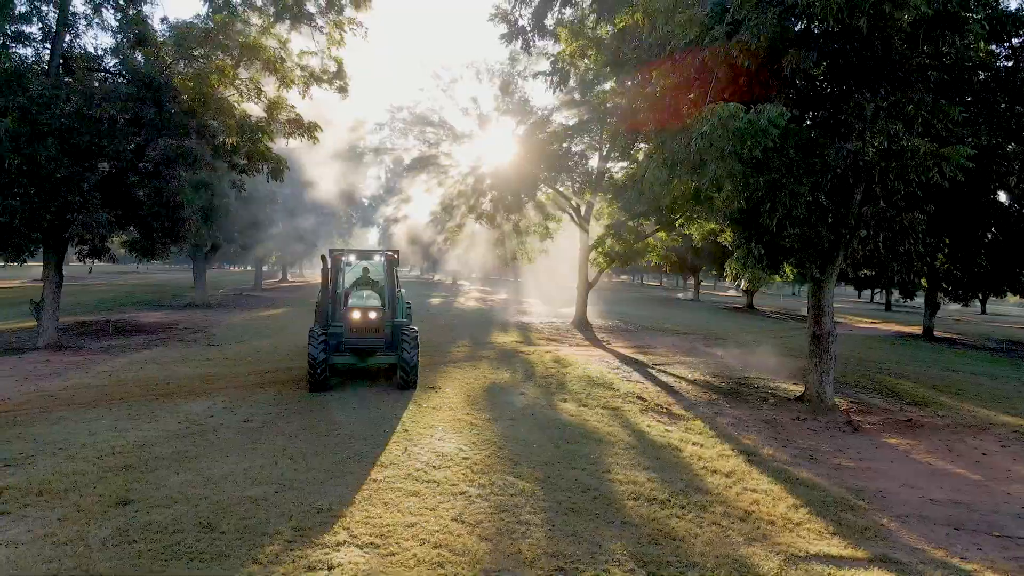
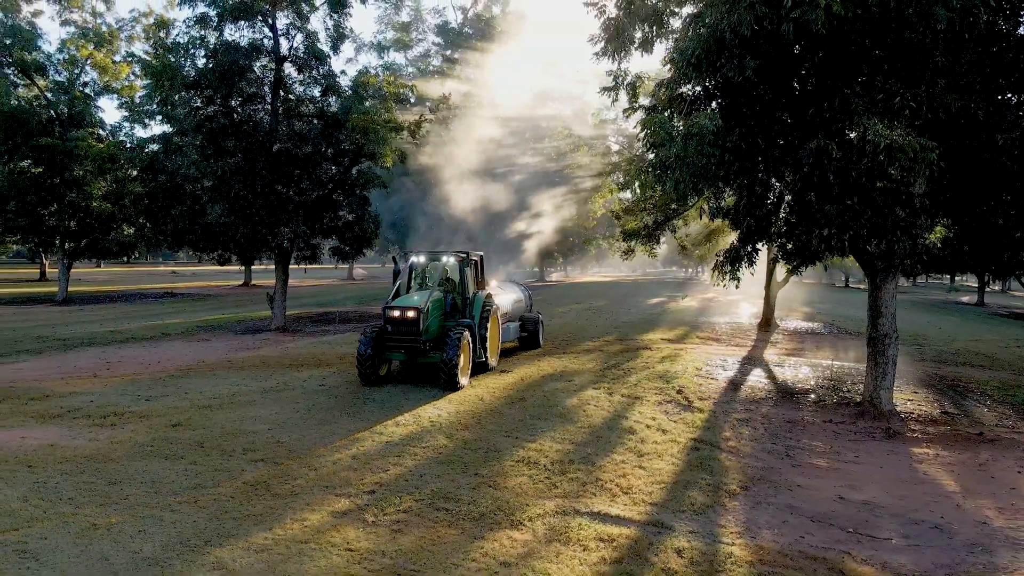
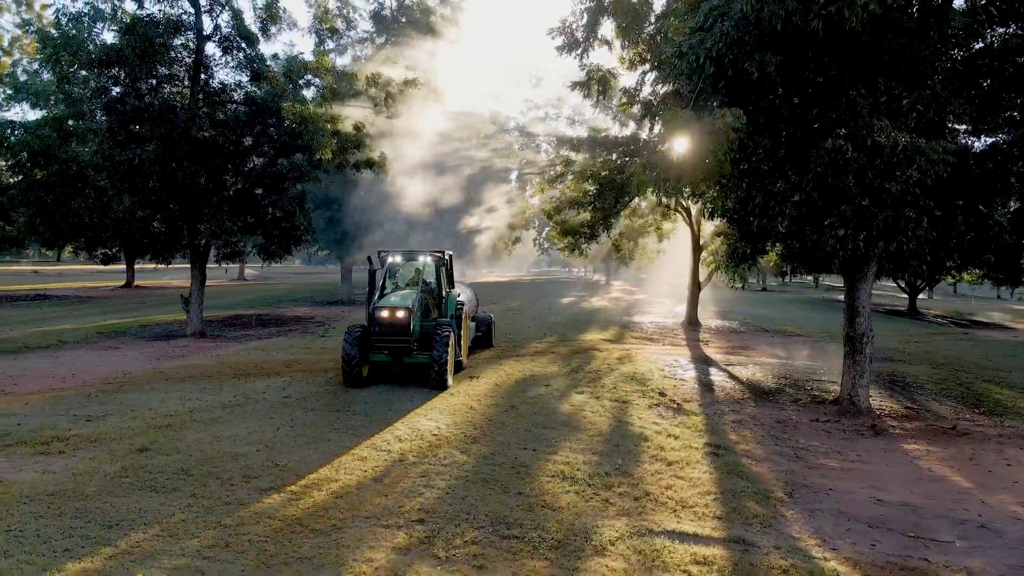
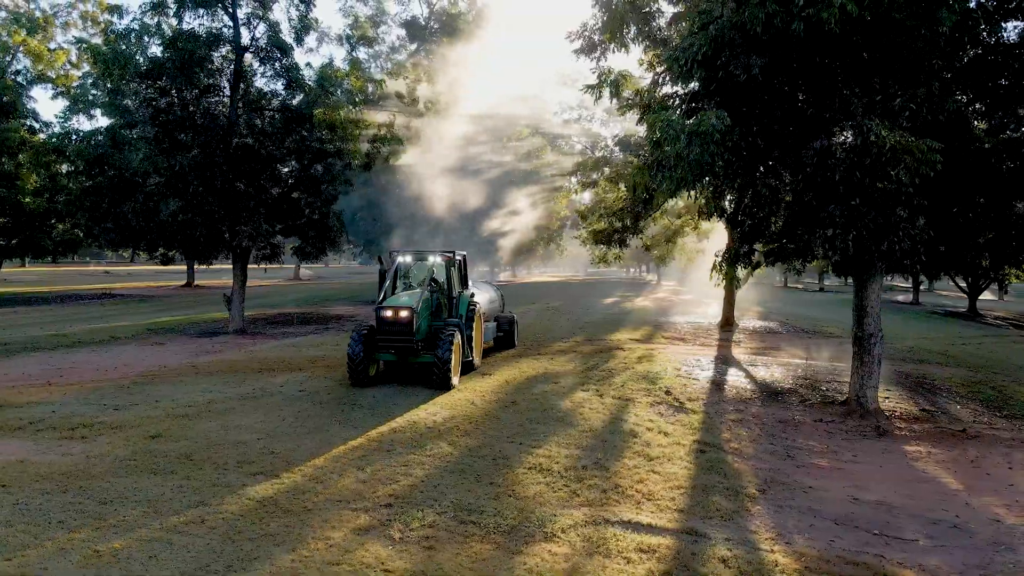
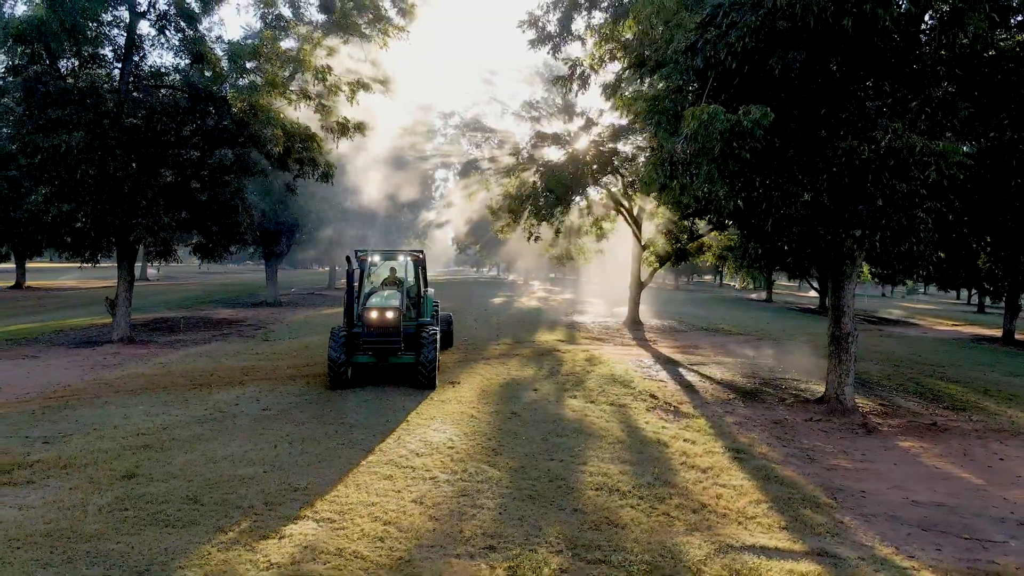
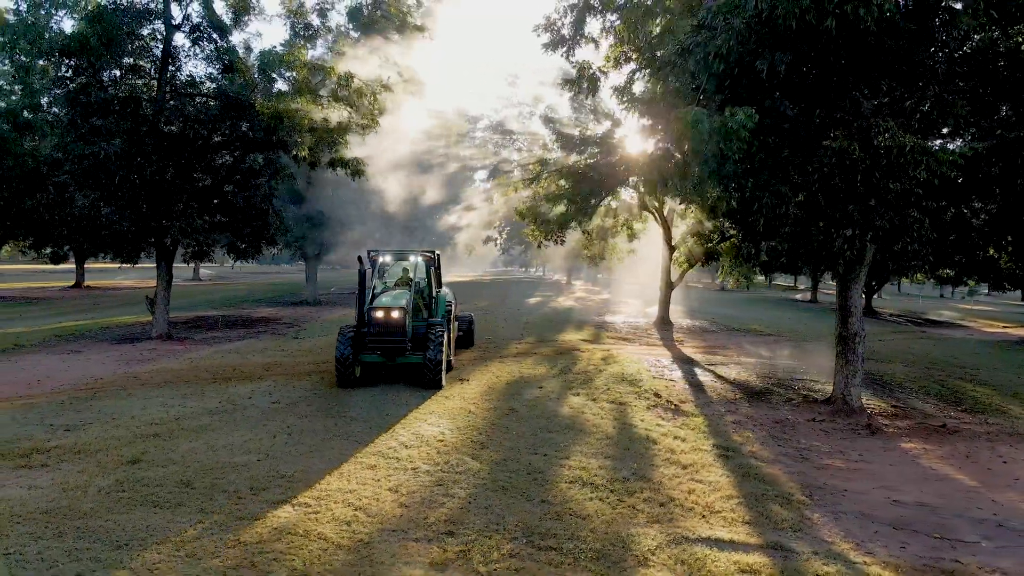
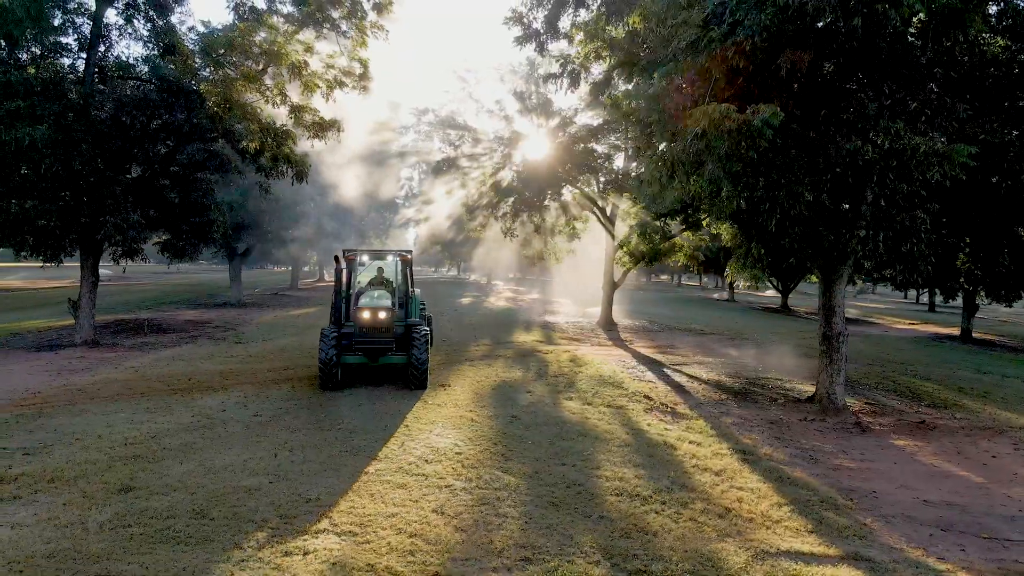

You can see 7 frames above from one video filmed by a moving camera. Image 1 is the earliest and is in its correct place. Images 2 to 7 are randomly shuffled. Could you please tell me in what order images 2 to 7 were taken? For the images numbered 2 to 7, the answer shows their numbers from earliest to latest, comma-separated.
7, 5, 6, 3, 4, 2
